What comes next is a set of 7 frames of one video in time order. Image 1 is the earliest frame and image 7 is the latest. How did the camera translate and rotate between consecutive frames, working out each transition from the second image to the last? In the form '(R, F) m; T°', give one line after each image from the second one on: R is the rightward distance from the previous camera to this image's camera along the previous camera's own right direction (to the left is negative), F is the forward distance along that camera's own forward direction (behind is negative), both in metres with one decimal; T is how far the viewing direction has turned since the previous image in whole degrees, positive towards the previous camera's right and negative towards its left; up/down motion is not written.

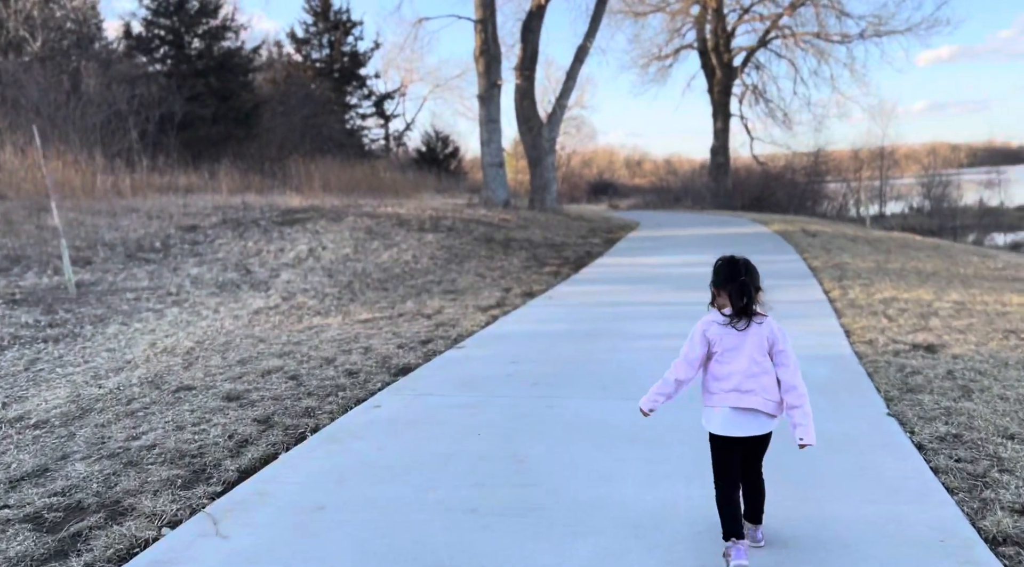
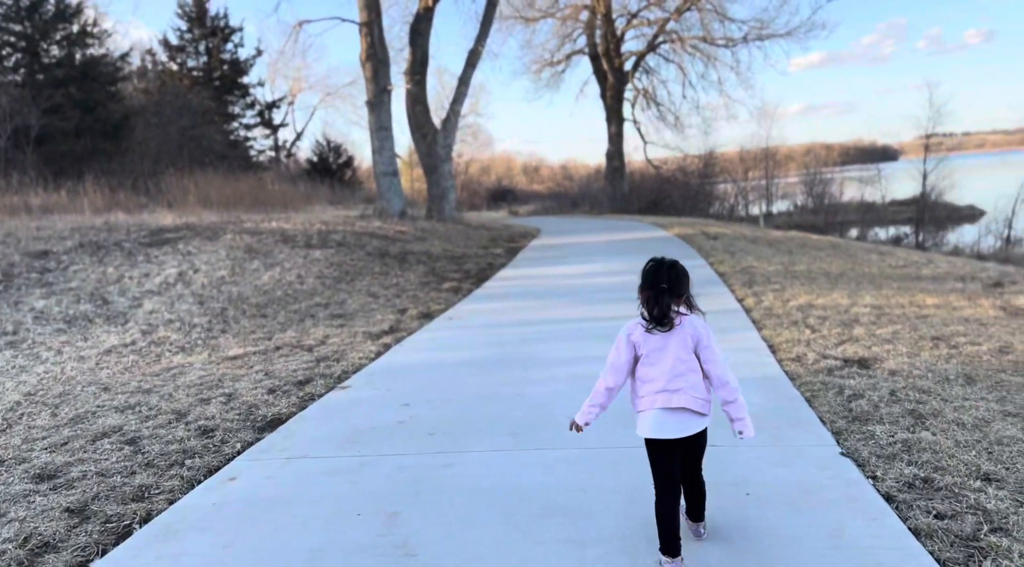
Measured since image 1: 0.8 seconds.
(+0.1, +0.8) m; +7°
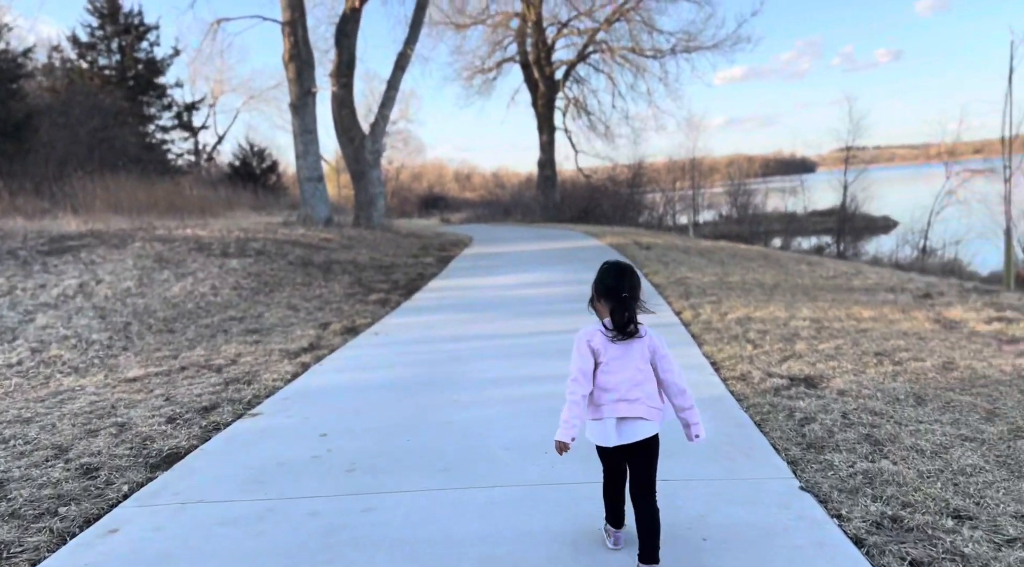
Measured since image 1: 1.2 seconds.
(0.0, +0.4) m; +5°
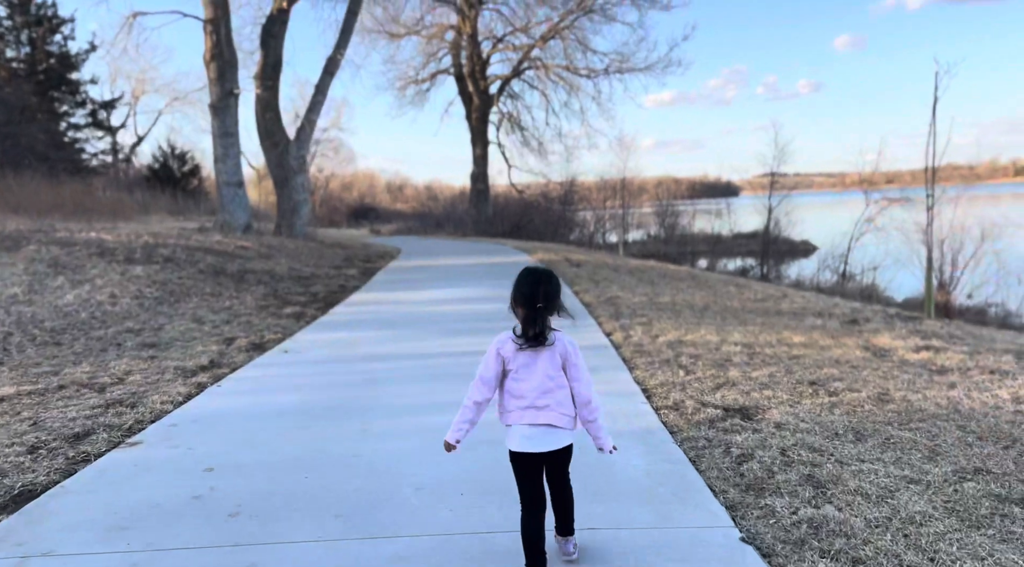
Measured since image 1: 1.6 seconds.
(+0.1, +0.4) m; +5°
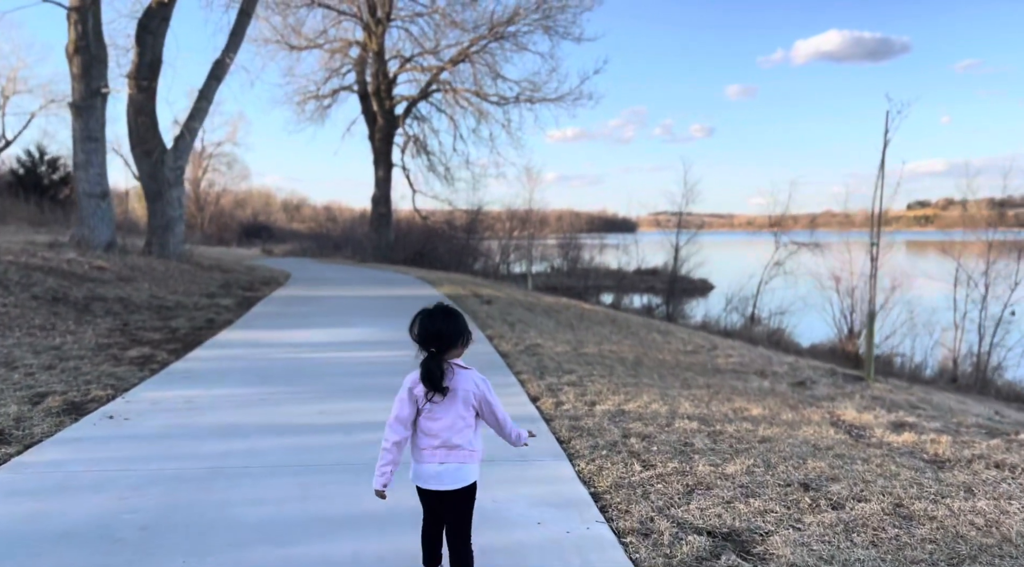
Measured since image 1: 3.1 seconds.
(-0.1, +1.4) m; +7°
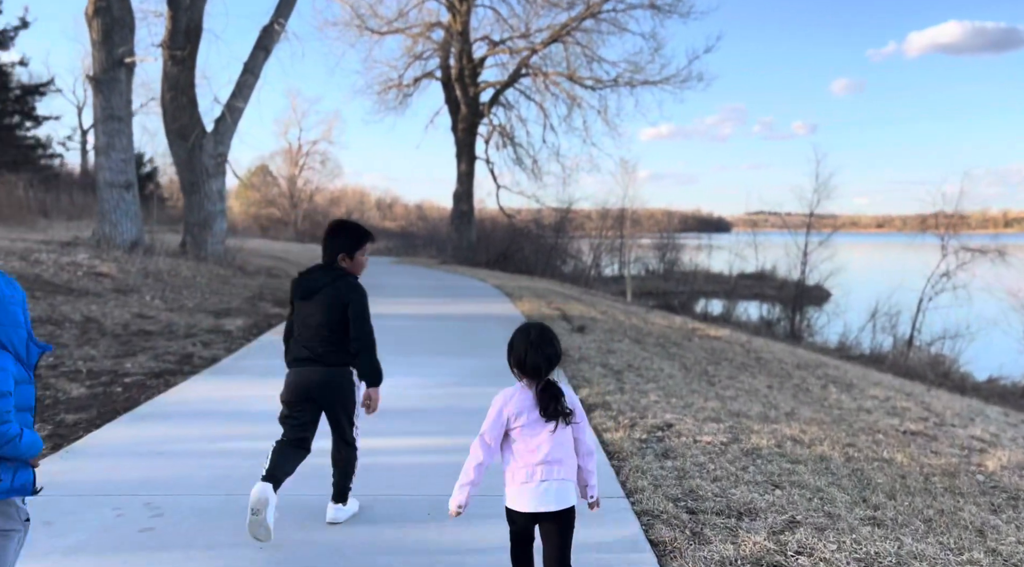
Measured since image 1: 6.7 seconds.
(-0.2, +3.5) m; -7°
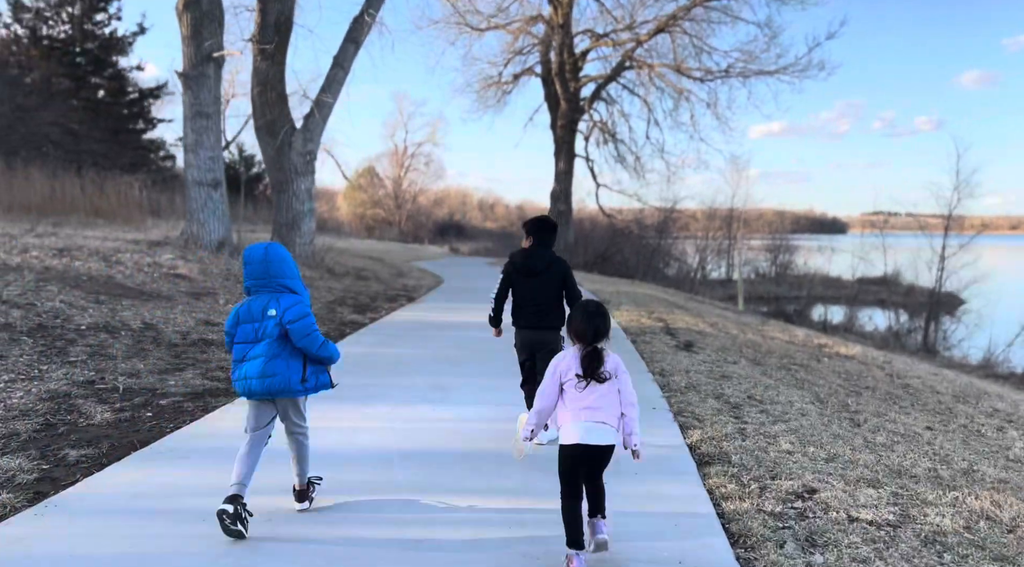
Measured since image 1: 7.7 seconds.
(+0.1, +1.1) m; -8°
